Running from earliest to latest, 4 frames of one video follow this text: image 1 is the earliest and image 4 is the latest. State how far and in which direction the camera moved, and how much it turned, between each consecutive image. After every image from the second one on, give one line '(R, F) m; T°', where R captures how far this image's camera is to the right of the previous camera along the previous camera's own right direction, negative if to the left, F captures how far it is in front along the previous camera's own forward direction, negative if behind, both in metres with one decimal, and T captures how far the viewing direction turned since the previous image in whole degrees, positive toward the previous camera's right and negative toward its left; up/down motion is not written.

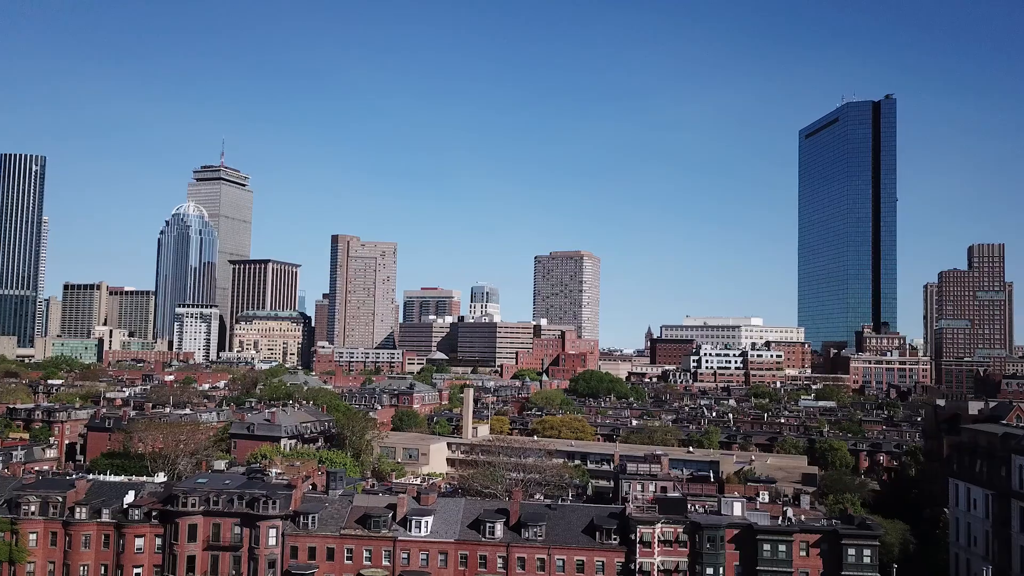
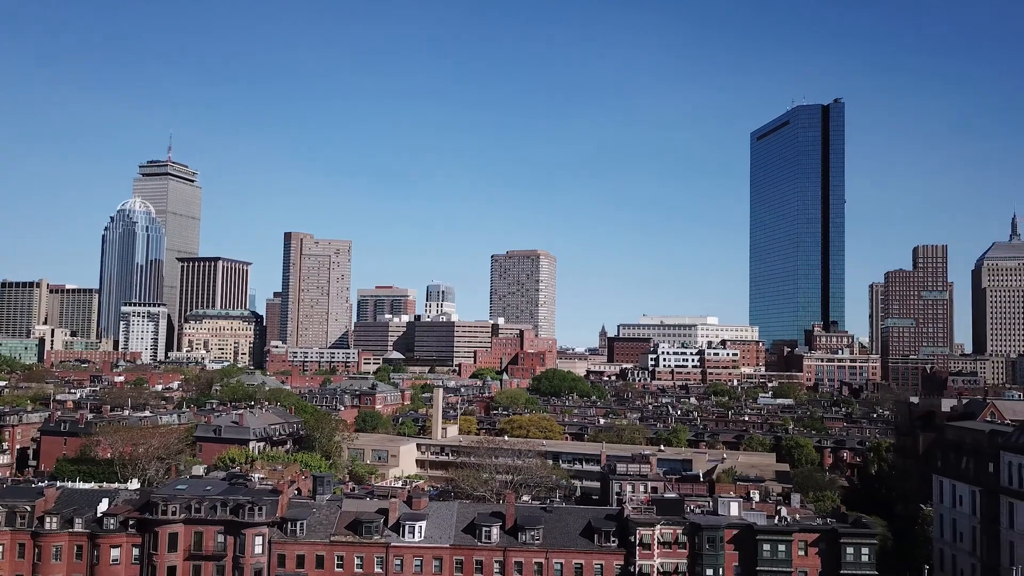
(-3.4, +1.6) m; +3°
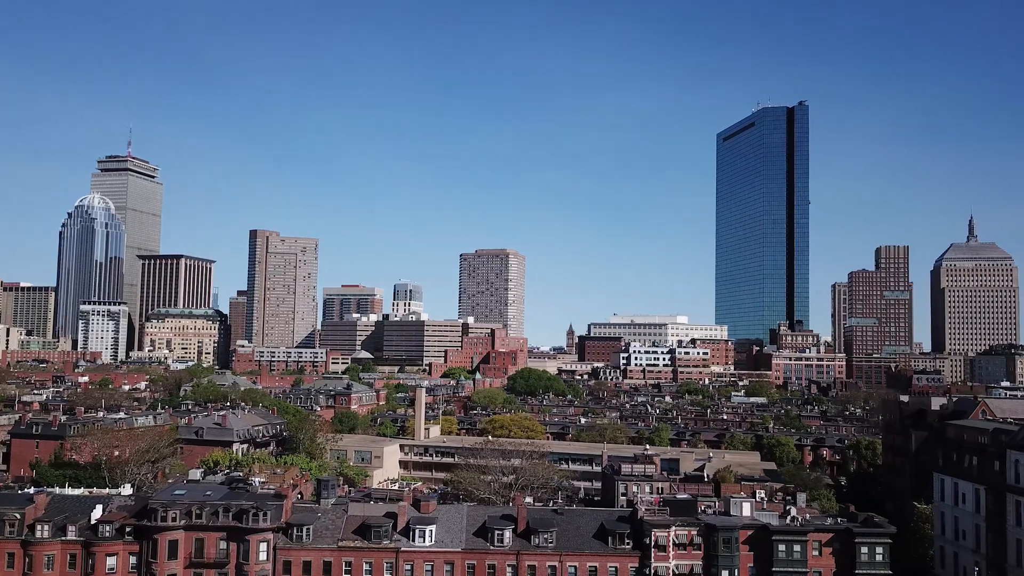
(-3.7, +1.4) m; +3°
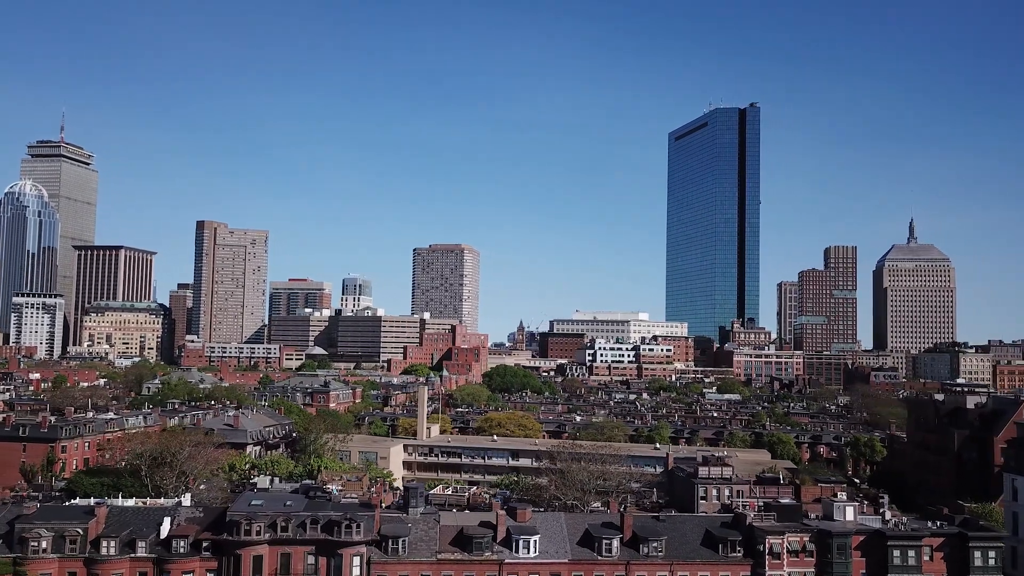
(-11.9, +4.4) m; +5°
